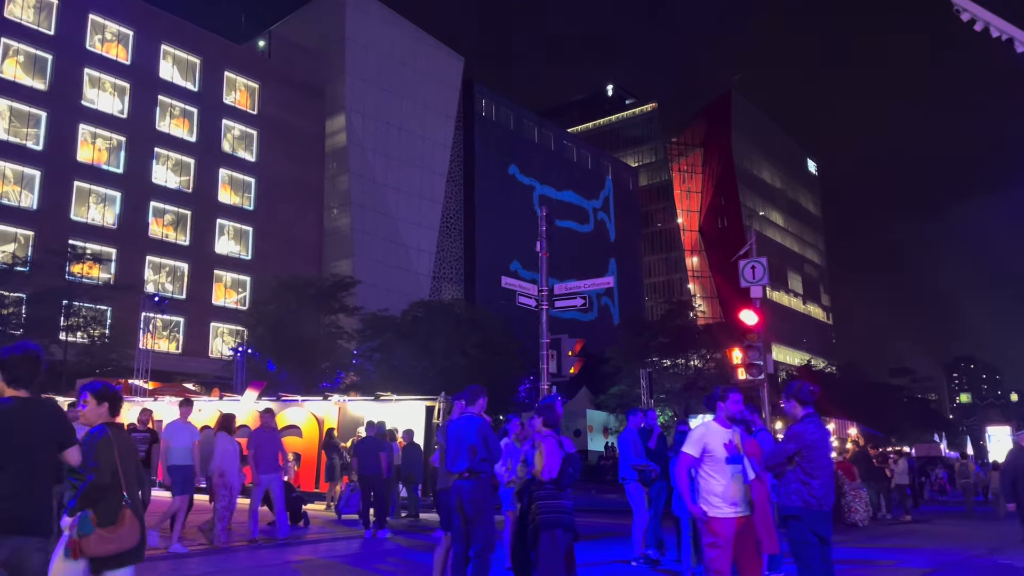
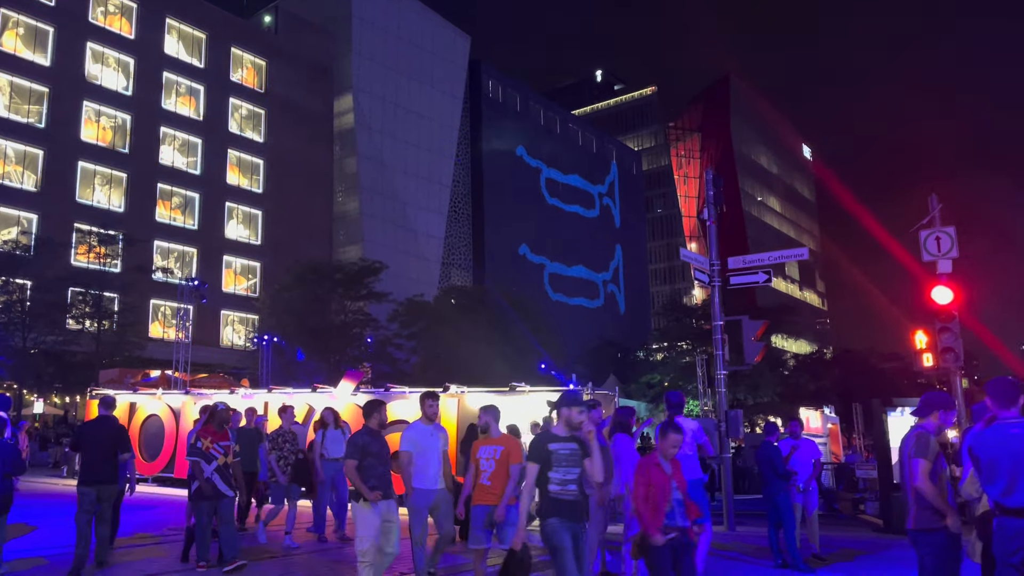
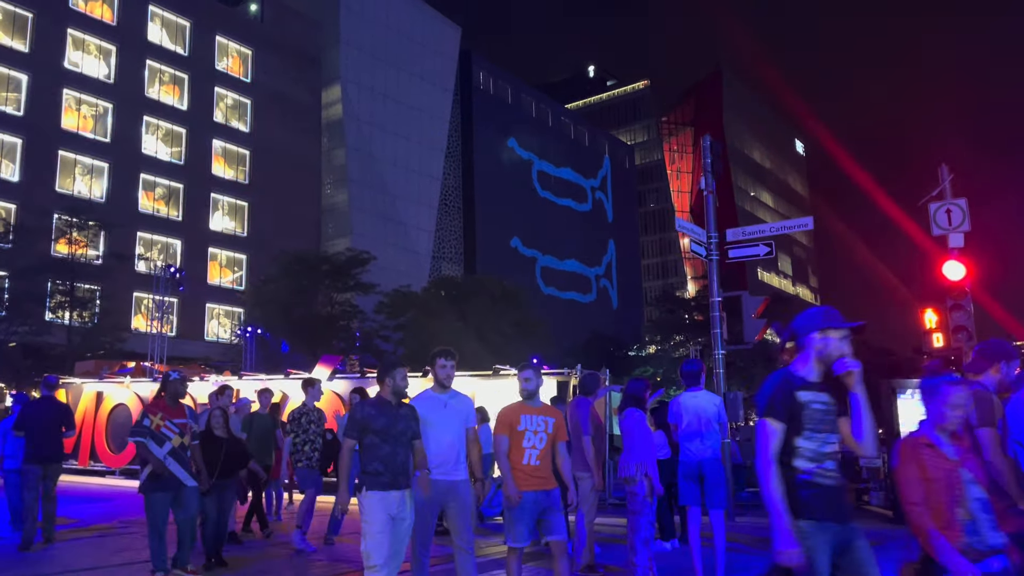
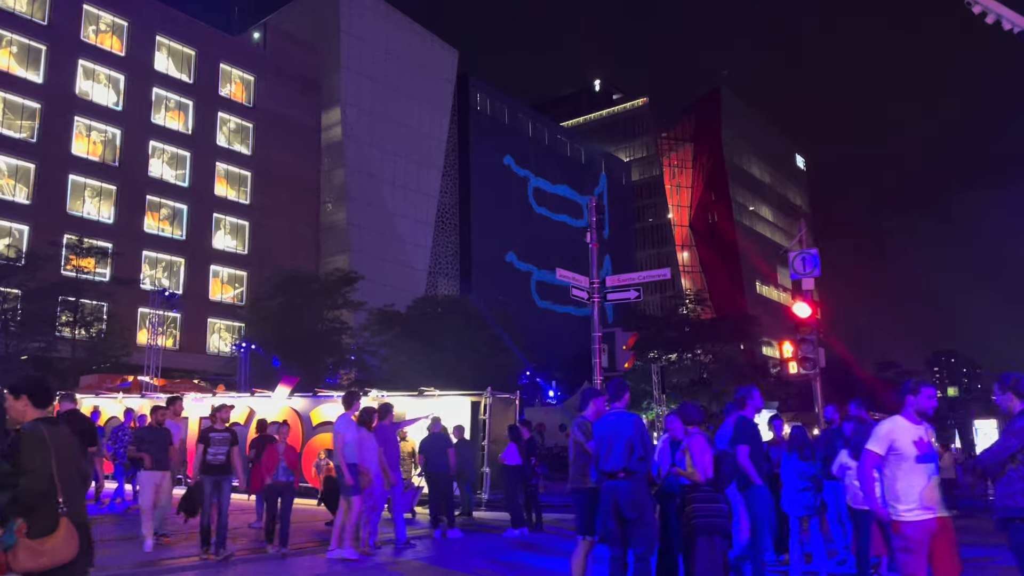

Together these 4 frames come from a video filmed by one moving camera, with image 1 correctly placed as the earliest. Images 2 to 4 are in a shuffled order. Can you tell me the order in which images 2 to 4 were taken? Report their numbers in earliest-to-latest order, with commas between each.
4, 2, 3
